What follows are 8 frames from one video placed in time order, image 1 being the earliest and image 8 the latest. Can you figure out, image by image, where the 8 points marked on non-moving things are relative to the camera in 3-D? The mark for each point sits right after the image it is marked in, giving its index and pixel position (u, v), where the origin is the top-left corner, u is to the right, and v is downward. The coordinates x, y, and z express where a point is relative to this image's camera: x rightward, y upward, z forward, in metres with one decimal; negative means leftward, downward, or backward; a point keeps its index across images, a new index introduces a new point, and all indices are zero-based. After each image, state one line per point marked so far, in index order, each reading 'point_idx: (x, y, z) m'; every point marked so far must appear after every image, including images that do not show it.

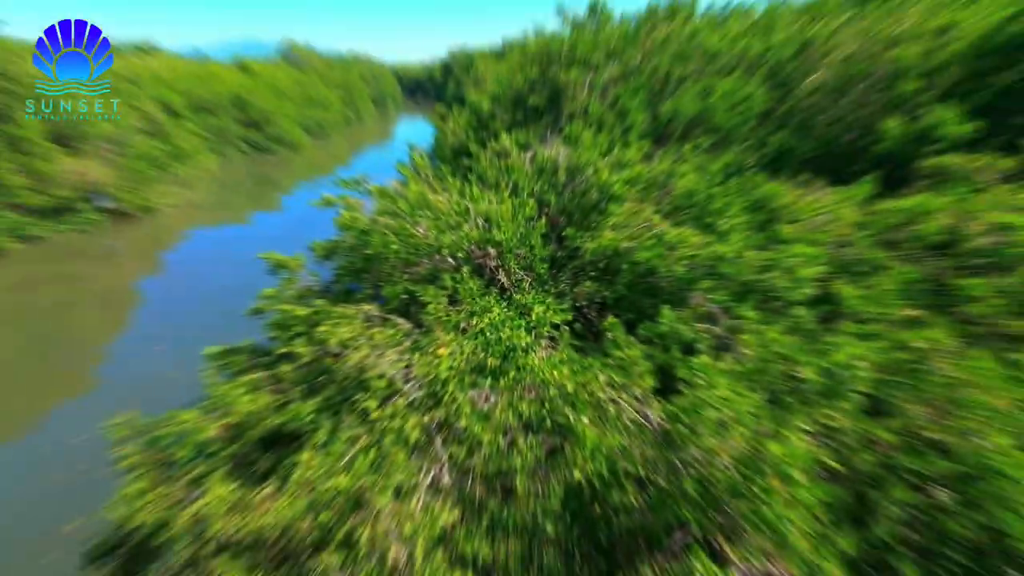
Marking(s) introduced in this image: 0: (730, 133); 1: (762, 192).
0: (+3.5, +2.5, +8.5) m
1: (+2.9, +1.1, +6.0) m
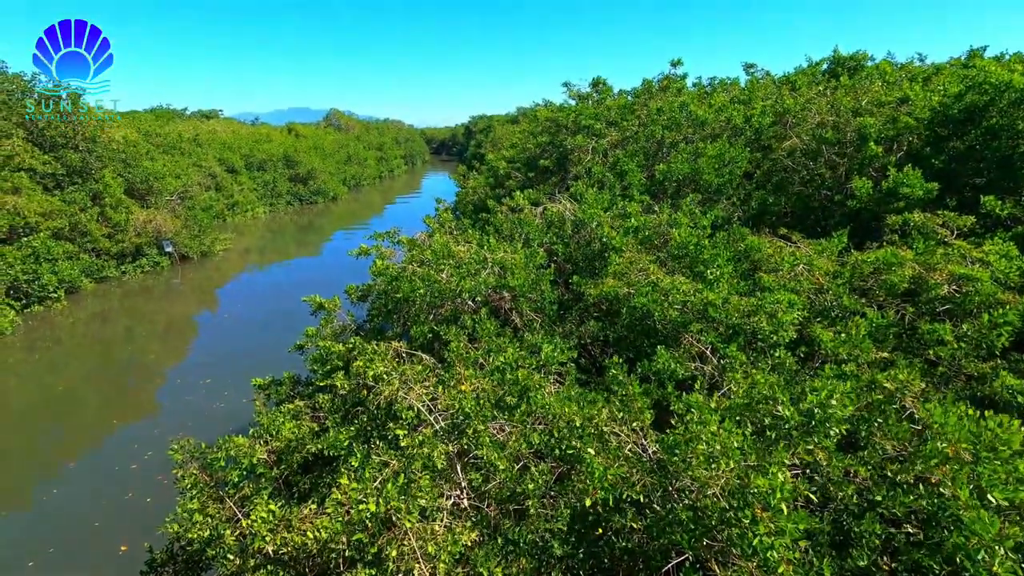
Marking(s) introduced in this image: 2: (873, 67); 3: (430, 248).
0: (+3.6, +1.7, +9.2) m
1: (+3.0, +0.5, +6.7) m
2: (+8.4, +5.1, +12.2) m
3: (-1.2, +0.6, +7.8) m
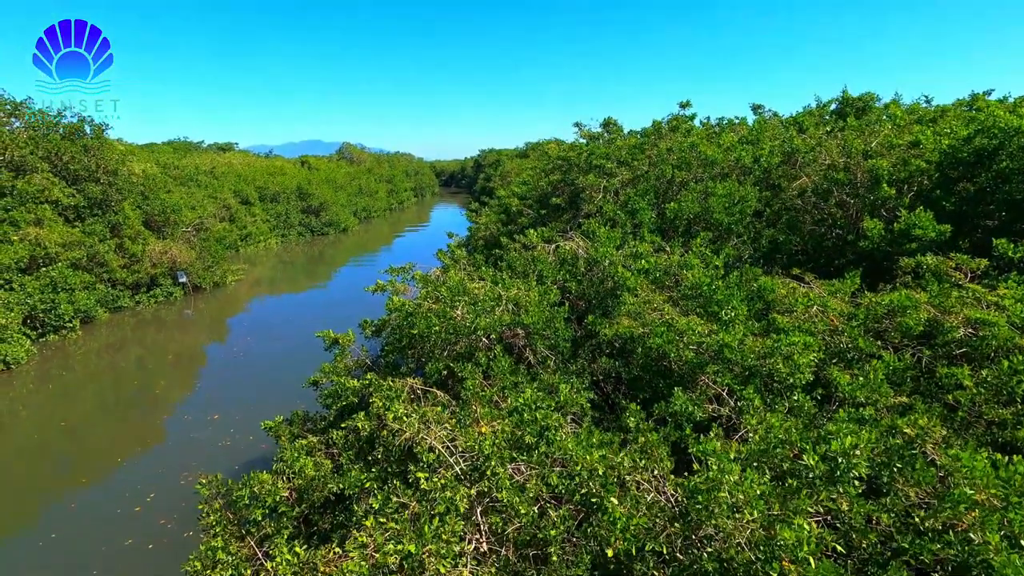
0: (+3.8, +1.0, +9.3) m
1: (+3.2, 0.0, +6.7) m
2: (+8.7, +4.3, +12.4) m
3: (-1.0, +0.1, +8.0) m
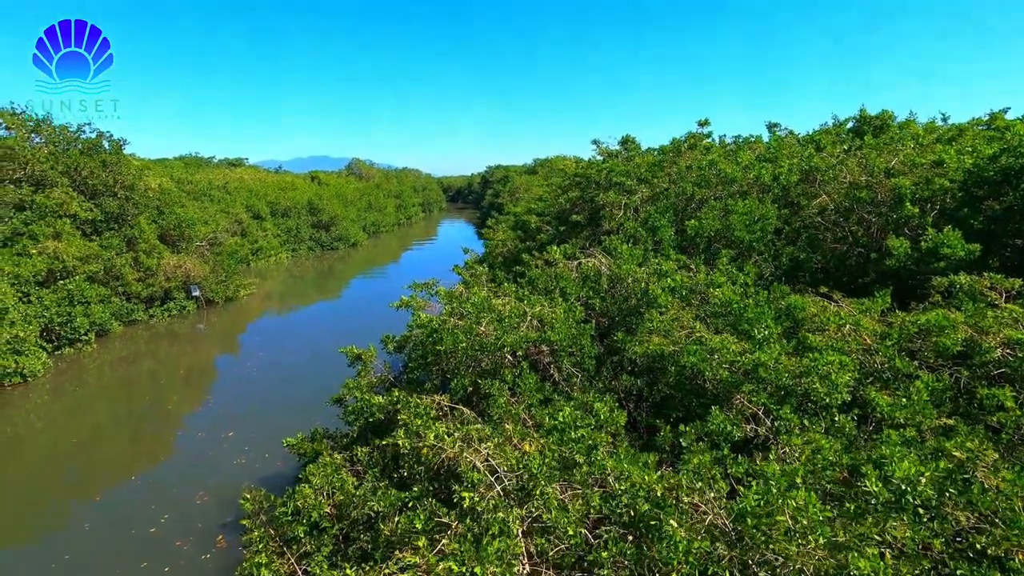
0: (+4.2, +0.7, +9.3) m
1: (+3.5, -0.2, +6.7) m
2: (+9.1, +3.8, +12.5) m
3: (-0.6, -0.2, +8.0) m
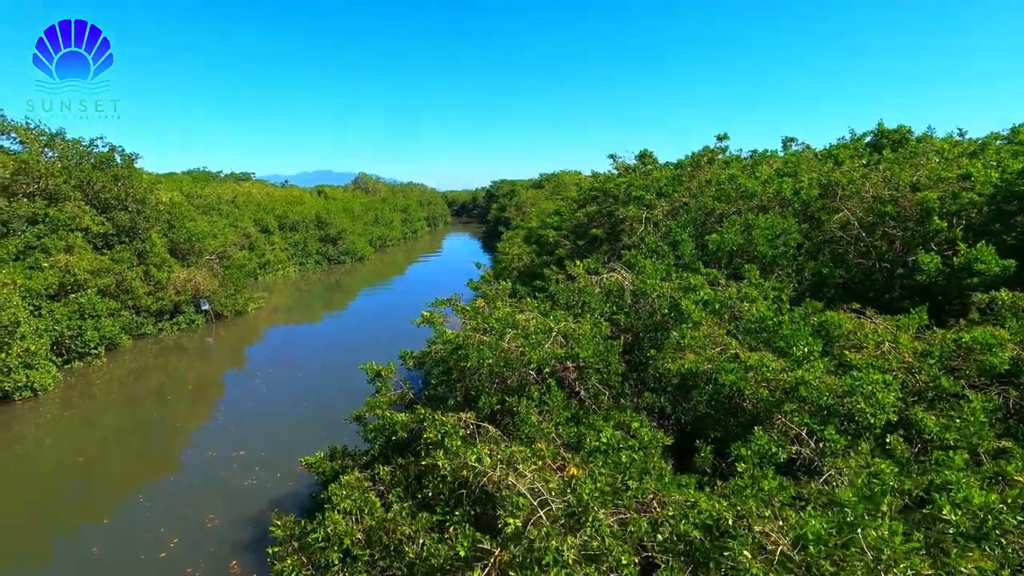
0: (+4.5, +0.5, +9.2) m
1: (+3.9, -0.4, +6.6) m
2: (+9.5, +3.5, +12.4) m
3: (-0.3, -0.4, +7.8) m
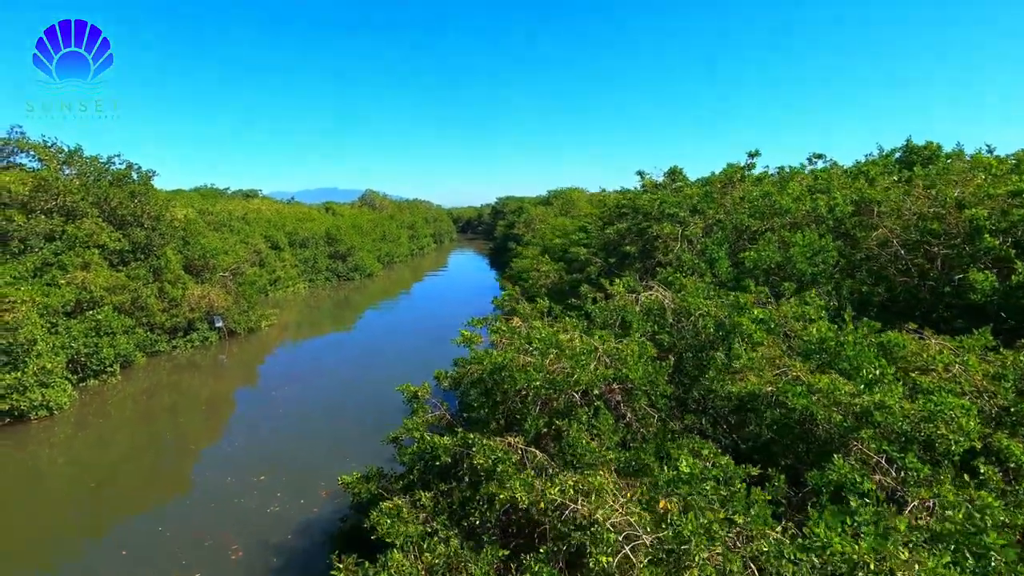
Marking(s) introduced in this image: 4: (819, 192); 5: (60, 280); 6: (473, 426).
0: (+5.2, +0.1, +9.0) m
1: (+4.5, -0.6, +6.3) m
2: (+10.1, +3.0, +12.3) m
3: (+0.3, -0.7, +7.6) m
4: (+6.6, +2.1, +11.4) m
5: (-14.7, +0.3, +17.1) m
6: (-0.5, -1.9, +7.3) m
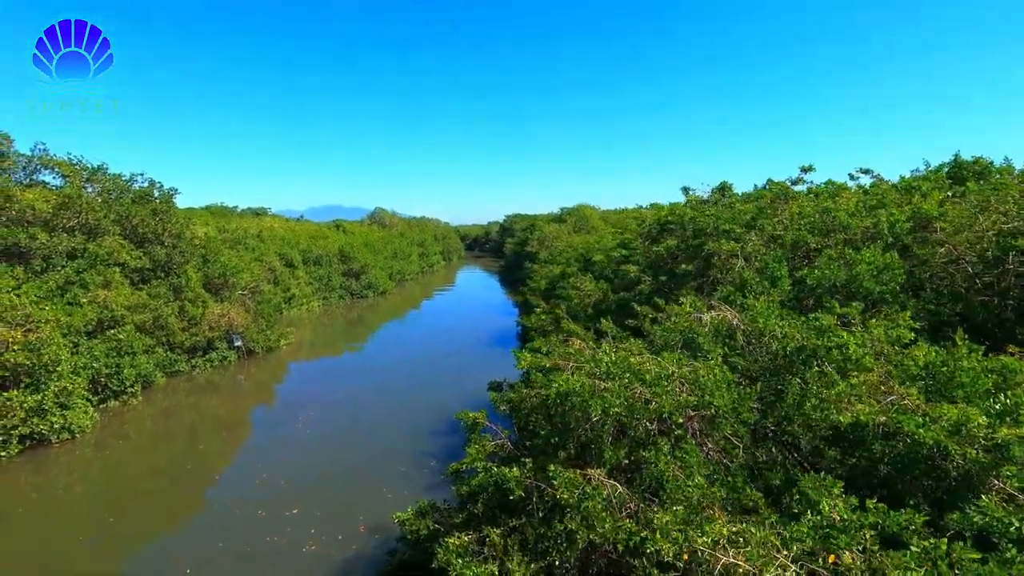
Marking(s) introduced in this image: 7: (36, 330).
0: (+6.1, -0.2, +8.6) m
1: (+5.4, -0.9, +5.9) m
2: (+11.1, +2.6, +11.9) m
3: (+1.2, -1.0, +7.2) m
4: (+7.6, +1.7, +11.0) m
5: (-13.7, -0.3, +16.8) m
6: (+0.4, -2.2, +6.9) m
7: (-12.6, -1.1, +13.9) m
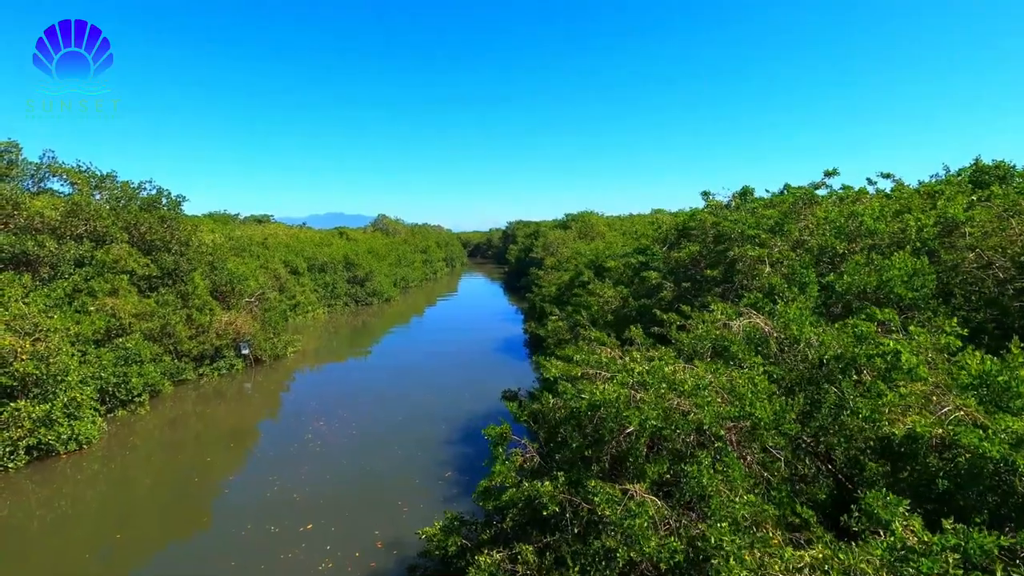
0: (+6.5, -0.3, +8.4) m
1: (+5.7, -0.9, +5.7) m
2: (+11.5, +2.5, +11.7) m
3: (+1.6, -1.1, +7.0) m
4: (+7.9, +1.6, +10.8) m
5: (-13.3, -0.6, +16.6) m
6: (+0.8, -2.3, +6.6) m
7: (-12.2, -1.3, +13.7) m
